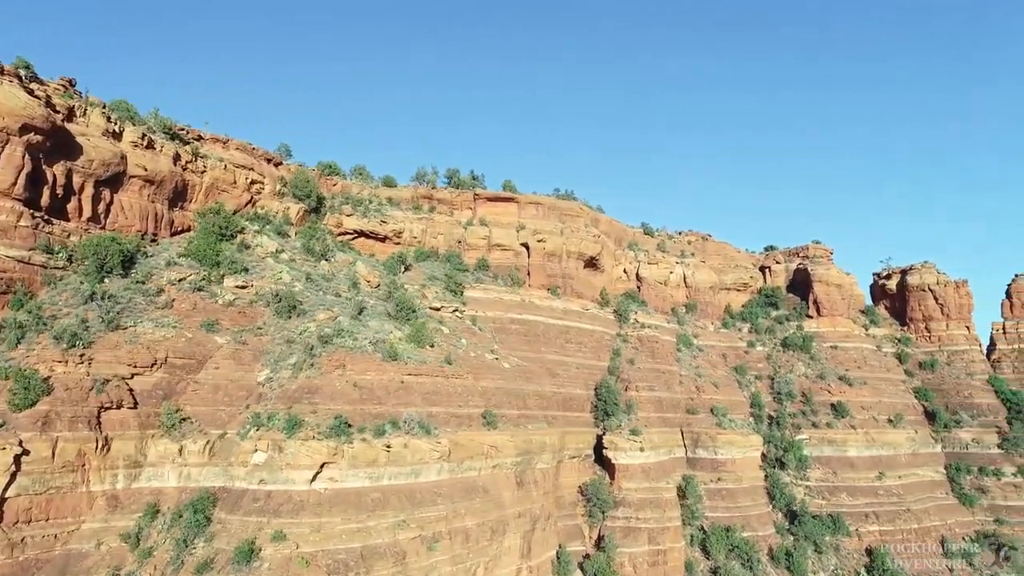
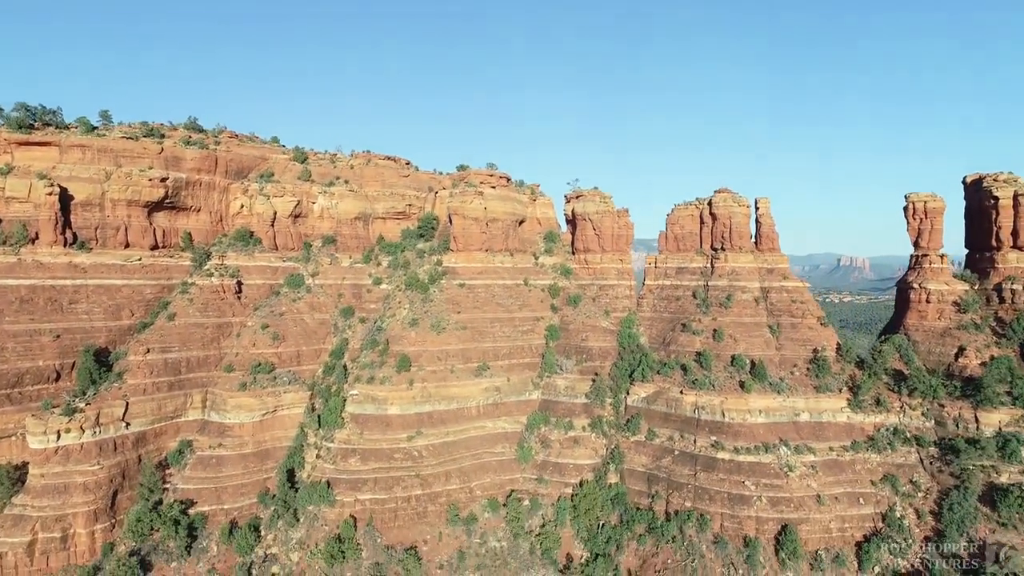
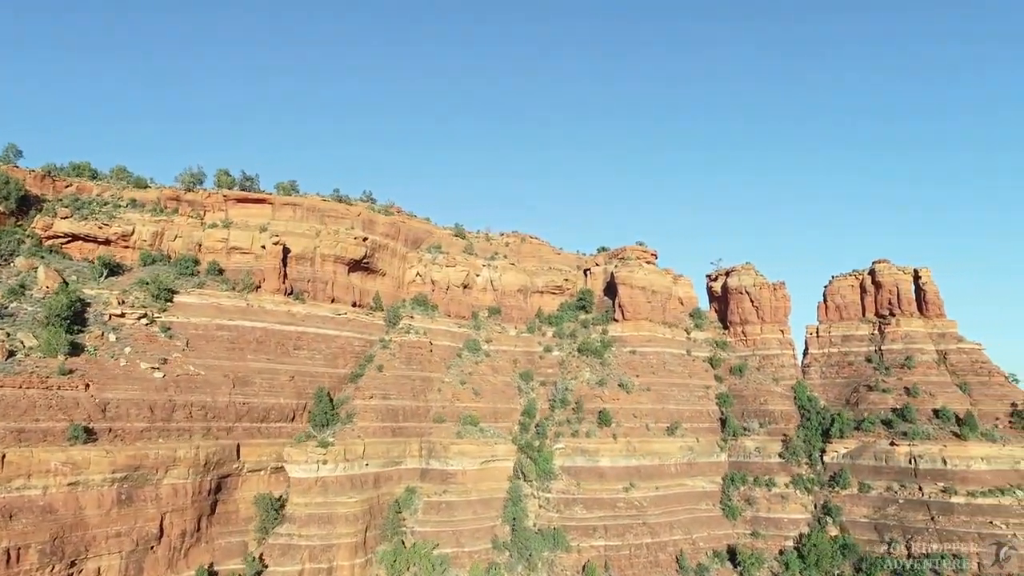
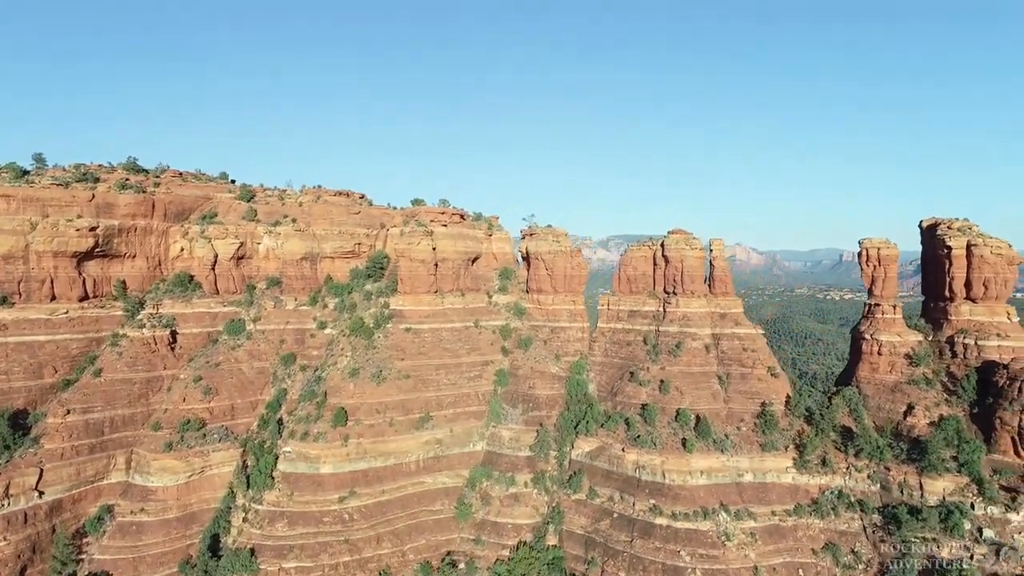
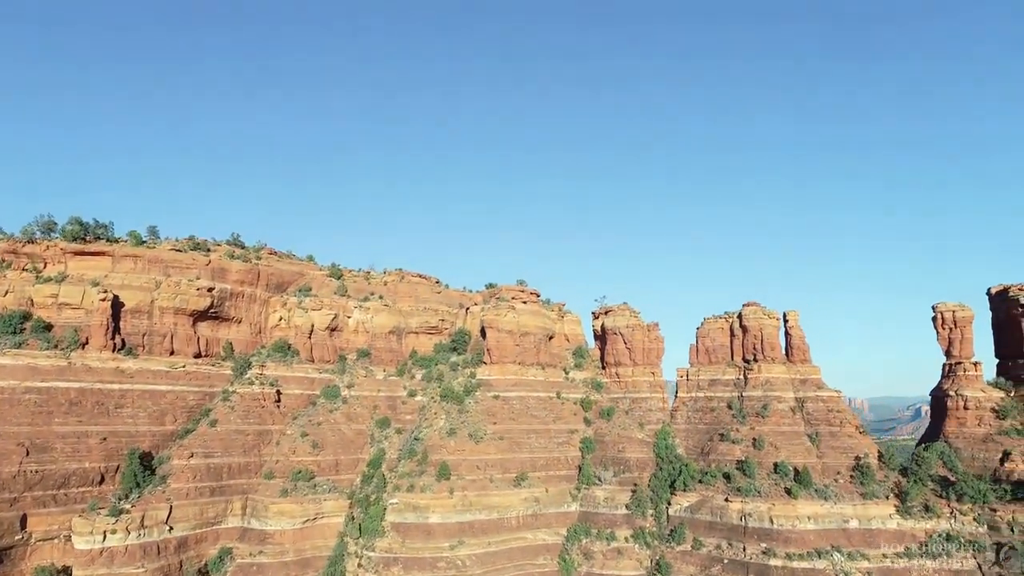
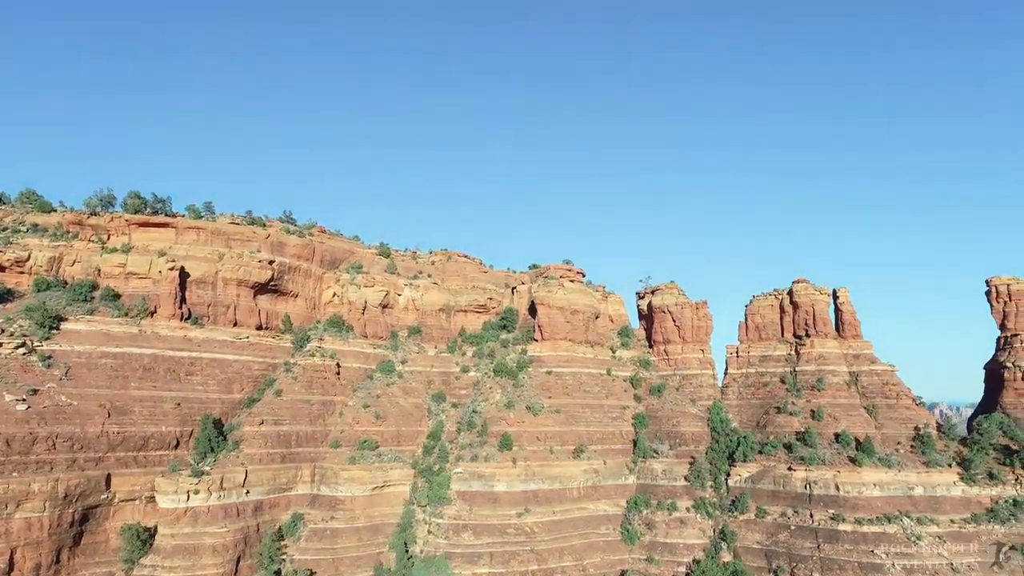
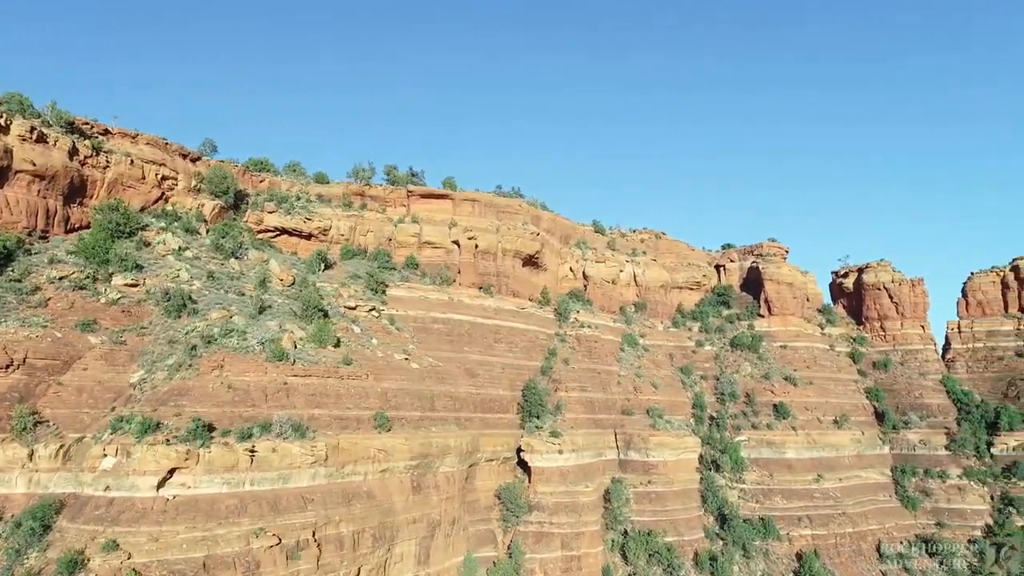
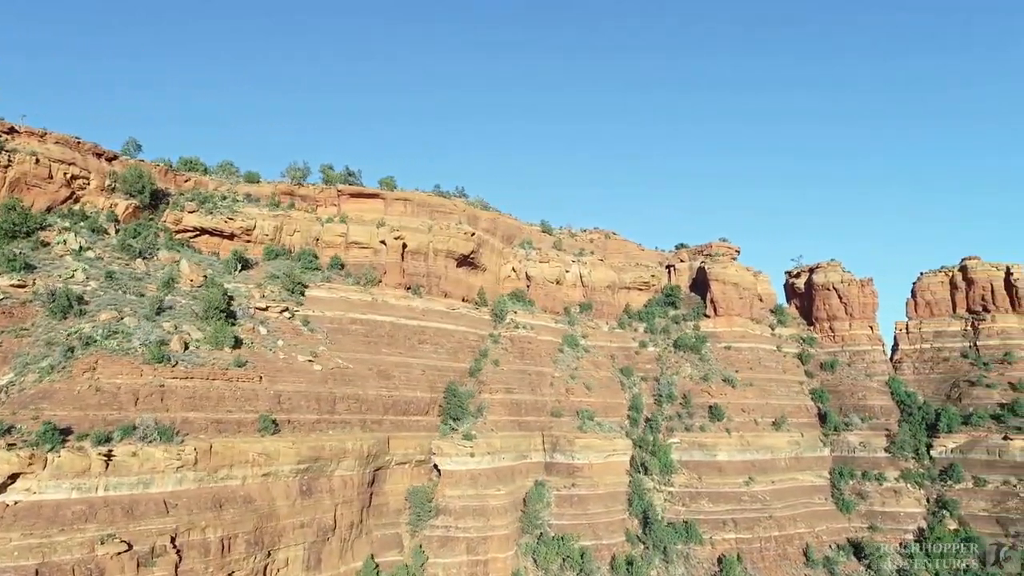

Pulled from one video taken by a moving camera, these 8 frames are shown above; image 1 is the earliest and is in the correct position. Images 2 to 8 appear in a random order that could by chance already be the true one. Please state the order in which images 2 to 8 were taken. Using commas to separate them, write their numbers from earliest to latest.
7, 8, 3, 6, 5, 2, 4
